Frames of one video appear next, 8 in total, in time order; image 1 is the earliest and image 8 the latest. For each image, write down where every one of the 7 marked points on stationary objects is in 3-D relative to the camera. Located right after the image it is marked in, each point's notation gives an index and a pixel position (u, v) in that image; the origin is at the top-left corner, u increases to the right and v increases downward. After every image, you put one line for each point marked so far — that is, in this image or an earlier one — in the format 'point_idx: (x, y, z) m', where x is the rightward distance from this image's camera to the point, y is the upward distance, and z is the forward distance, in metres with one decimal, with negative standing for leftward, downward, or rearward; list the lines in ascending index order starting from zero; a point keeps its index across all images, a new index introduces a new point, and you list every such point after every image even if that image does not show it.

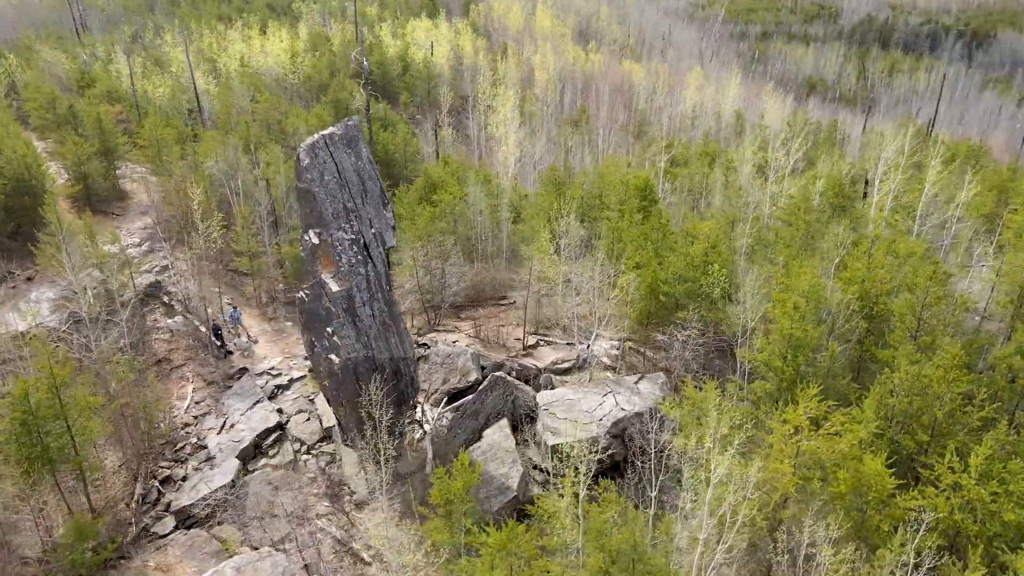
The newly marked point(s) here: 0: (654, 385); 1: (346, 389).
0: (+4.0, -2.6, +19.6) m
1: (-4.2, -2.6, +19.7) m
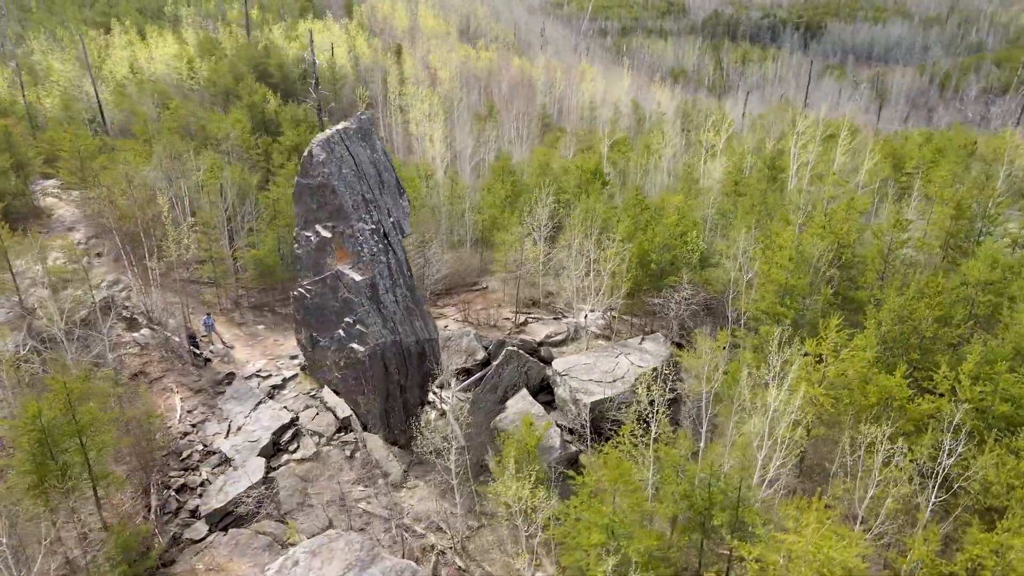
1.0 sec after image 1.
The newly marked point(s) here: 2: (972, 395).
0: (+4.5, -1.6, +21.6) m
1: (-3.7, -2.3, +20.4) m
2: (+9.2, -2.2, +15.0) m
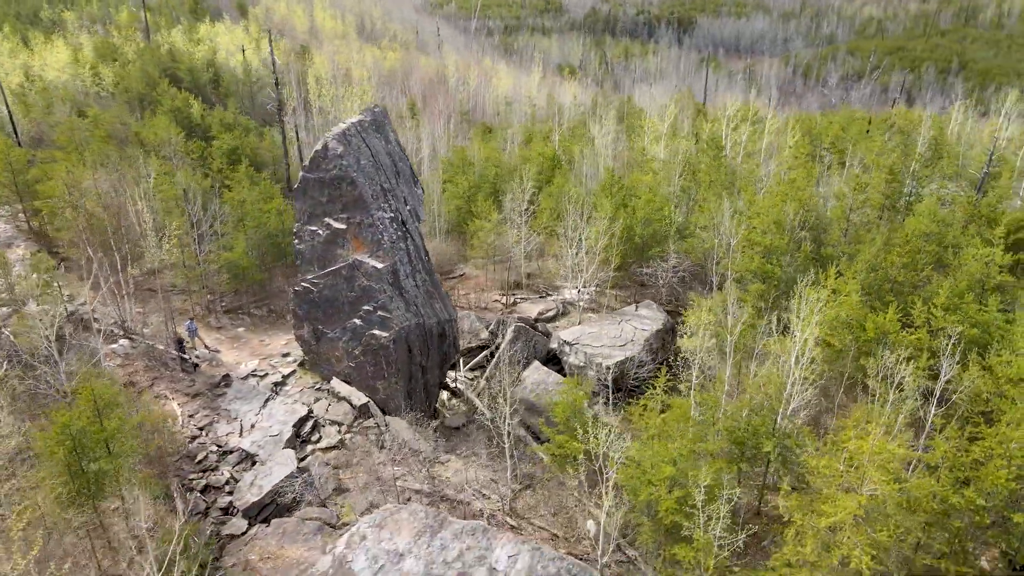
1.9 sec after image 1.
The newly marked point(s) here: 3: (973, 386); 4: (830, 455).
0: (+4.6, -0.7, +23.6) m
1: (-3.1, -2.0, +21.1) m
2: (+10.3, -0.9, +17.7) m
3: (+9.8, -2.1, +16.0) m
4: (+6.3, -3.3, +14.8) m
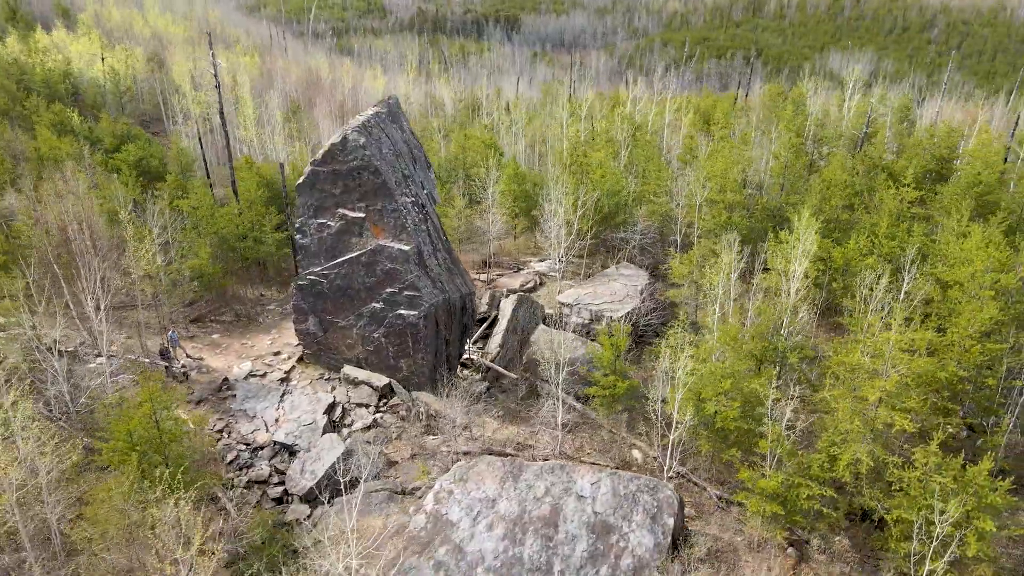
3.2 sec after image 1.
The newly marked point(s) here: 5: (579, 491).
0: (+4.4, +0.7, +26.5) m
1: (-2.5, -1.4, +22.5) m
2: (+11.2, +1.1, +21.9) m
3: (+11.2, -0.1, +20.2) m
4: (+8.1, -1.7, +18.3) m
5: (+1.7, -4.9, +18.2) m
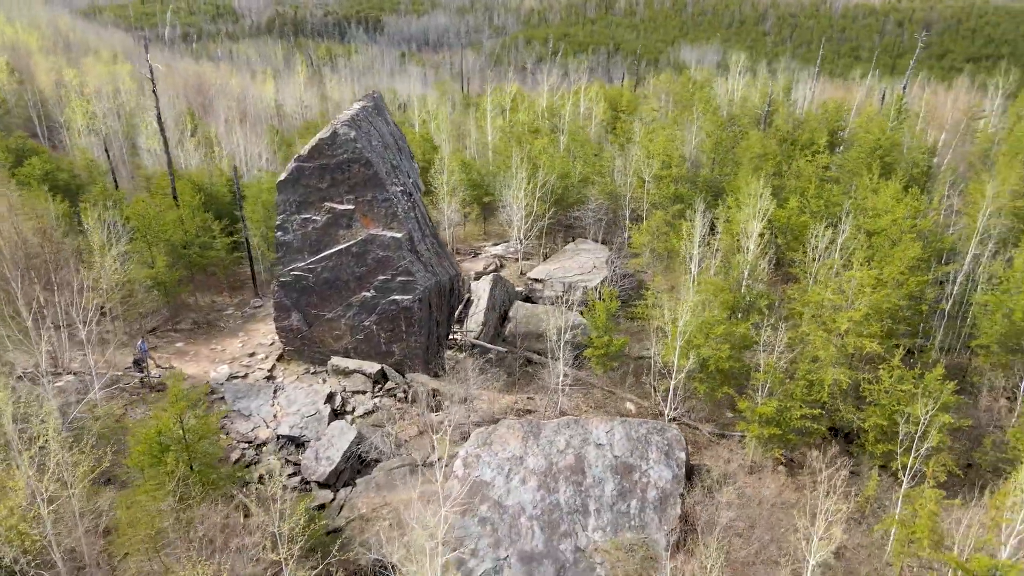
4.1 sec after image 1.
0: (+3.1, +1.7, +28.6) m
1: (-2.9, -0.9, +23.5) m
2: (+10.5, +2.7, +25.2) m
3: (+10.9, +1.5, +23.5) m
4: (+8.3, -0.3, +21.2) m
5: (+2.3, -4.0, +20.0) m
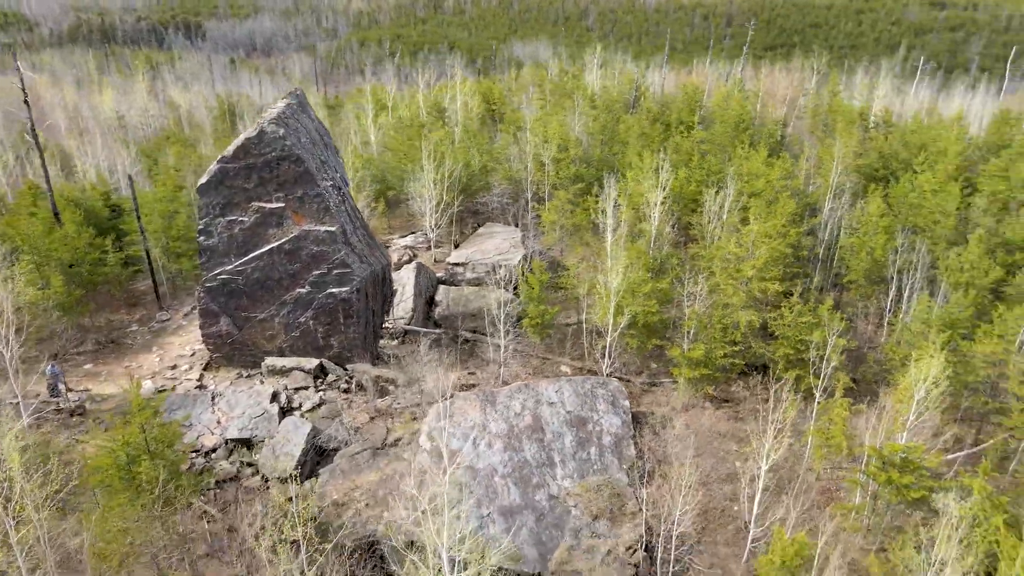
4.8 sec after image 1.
0: (-0.4, +2.5, +30.2) m
1: (-5.0, -0.6, +24.1) m
2: (+7.4, +4.2, +28.4) m
3: (+8.2, +3.1, +26.8) m
4: (+6.4, +1.1, +24.0) m
5: (+1.0, -3.2, +21.7) m
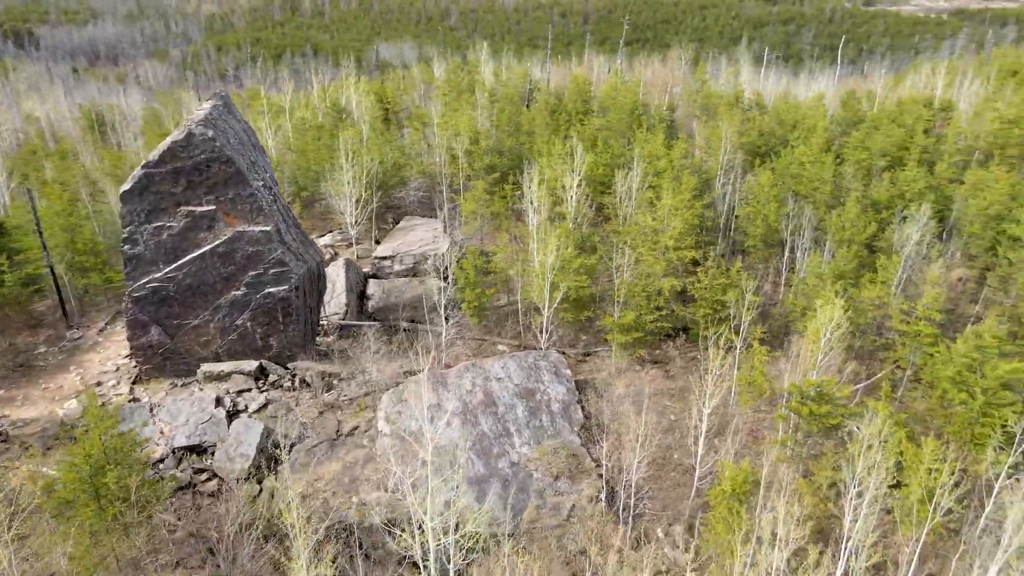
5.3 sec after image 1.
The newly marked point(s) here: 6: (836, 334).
0: (-3.8, +2.8, +31.0) m
1: (-7.0, -0.5, +24.2) m
2: (+4.1, +5.2, +30.5) m
3: (+5.3, +4.1, +29.1) m
4: (+4.0, +2.0, +26.0) m
5: (-0.5, -2.7, +22.9) m
6: (+8.6, -1.2, +19.9) m
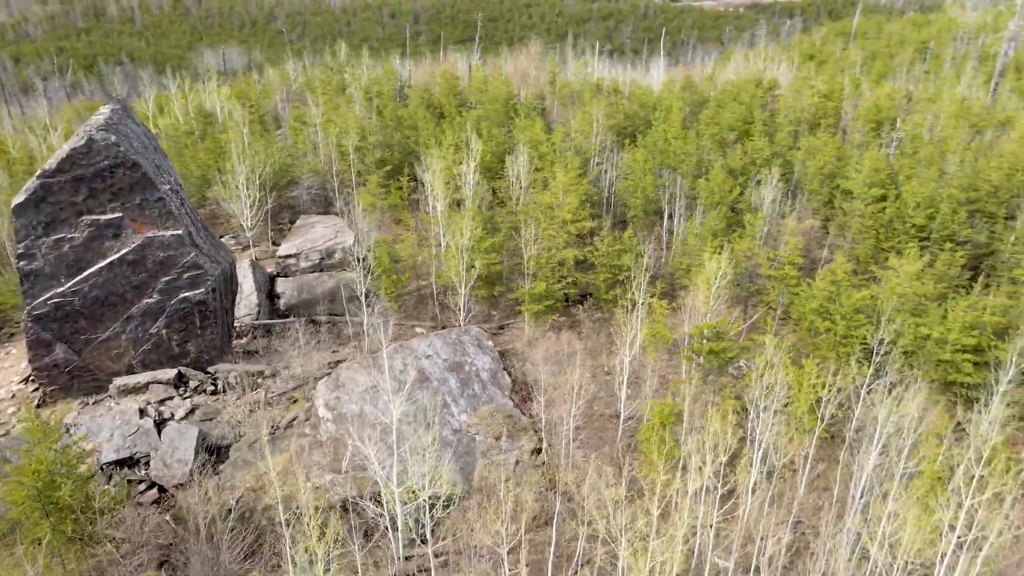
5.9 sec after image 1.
0: (-8.1, +3.0, +31.3) m
1: (-9.6, -0.6, +24.0) m
2: (-0.6, +6.1, +32.3) m
3: (+0.9, +5.1, +31.2) m
4: (+0.5, +2.9, +28.0) m
5: (-2.8, -2.1, +24.0) m
6: (+6.5, +0.2, +22.9) m
